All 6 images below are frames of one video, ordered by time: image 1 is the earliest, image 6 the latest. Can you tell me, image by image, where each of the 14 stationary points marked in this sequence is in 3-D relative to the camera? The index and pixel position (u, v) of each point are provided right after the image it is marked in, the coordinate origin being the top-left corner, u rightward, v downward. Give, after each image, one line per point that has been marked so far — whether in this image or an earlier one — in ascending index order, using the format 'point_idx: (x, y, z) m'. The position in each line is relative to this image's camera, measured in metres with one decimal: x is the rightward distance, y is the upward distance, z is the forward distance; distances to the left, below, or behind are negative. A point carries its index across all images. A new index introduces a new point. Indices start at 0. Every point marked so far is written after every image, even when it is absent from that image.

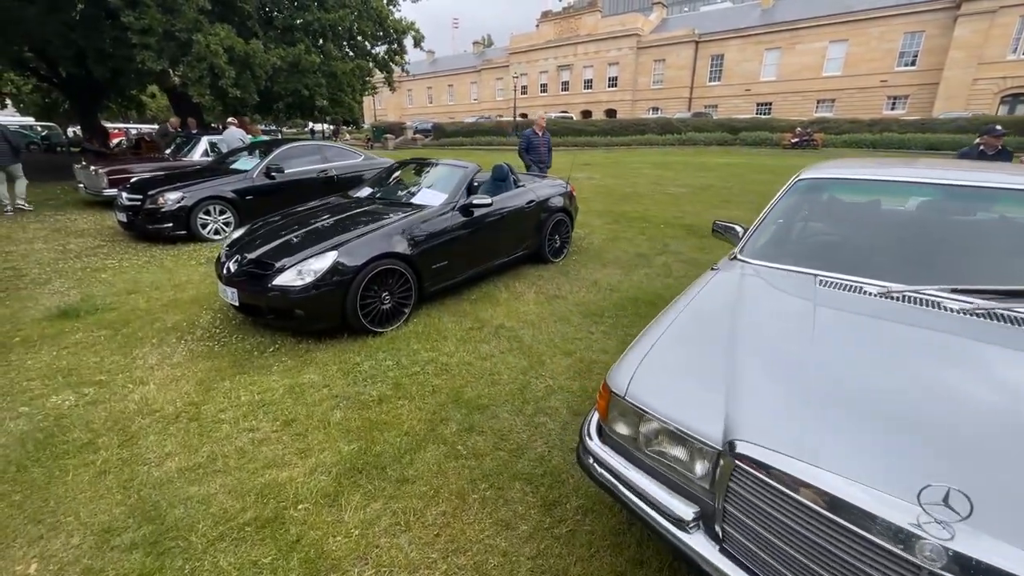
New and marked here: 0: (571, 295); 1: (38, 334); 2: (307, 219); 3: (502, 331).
0: (+0.6, -0.1, +4.6) m
1: (-4.2, -0.4, +3.8) m
2: (-2.1, +0.7, +4.3) m
3: (-0.1, -0.4, +3.8) m
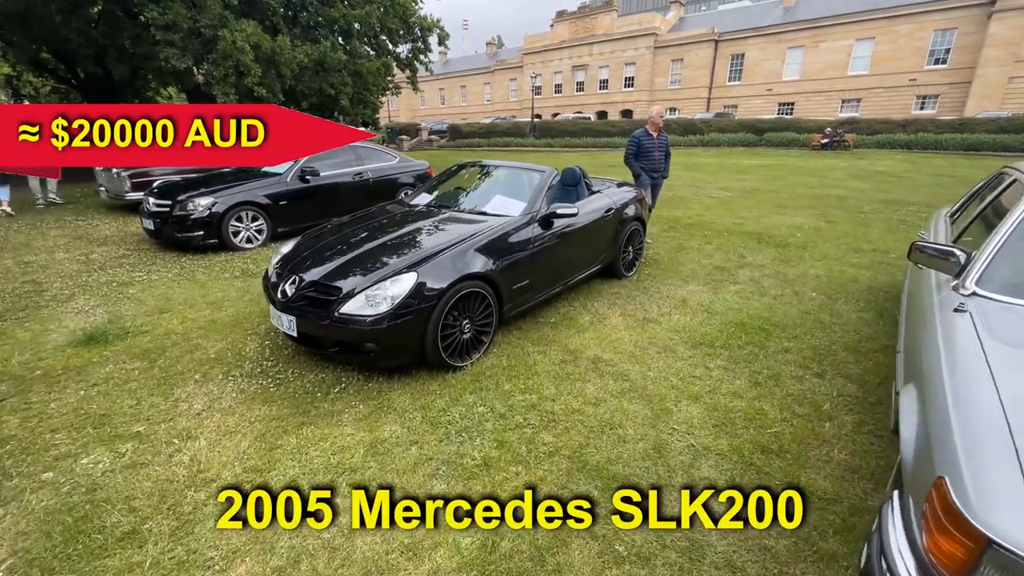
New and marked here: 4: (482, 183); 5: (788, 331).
0: (+1.4, -0.3, +4.0) m
1: (-3.4, -0.6, +3.3) m
2: (-1.3, +0.5, +3.7) m
3: (+0.7, -0.6, +3.2) m
4: (-0.3, +1.1, +4.4) m
5: (+2.4, -0.4, +3.8) m
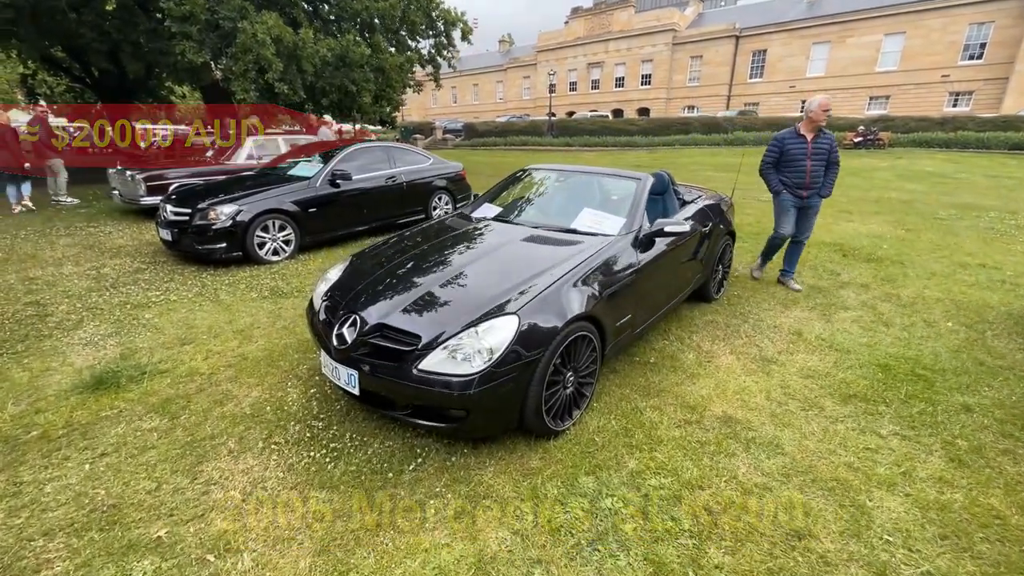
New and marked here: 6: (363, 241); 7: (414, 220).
0: (+2.1, -0.5, +3.3) m
1: (-2.7, -0.8, +2.7) m
2: (-0.7, +0.3, +3.1) m
3: (+1.3, -0.8, +2.5) m
4: (+0.4, +0.8, +3.7) m
5: (+3.1, -0.6, +3.0) m
6: (-2.3, +0.7, +6.8) m
7: (-1.7, +1.2, +7.4) m
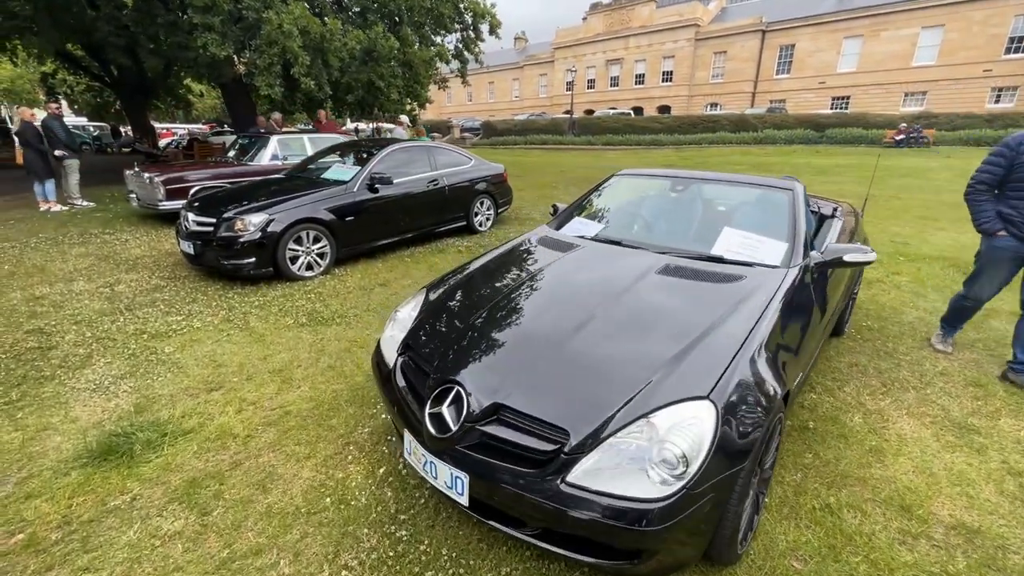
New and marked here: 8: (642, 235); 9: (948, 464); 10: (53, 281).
0: (+2.8, -0.8, +2.5) m
1: (-2.1, -1.0, +2.0) m
2: (0.0, 0.0, +2.4) m
3: (+2.0, -1.1, +1.8) m
4: (+1.1, +0.6, +3.0) m
5: (+3.7, -0.9, +2.2) m
6: (-1.6, +0.5, +6.1) m
7: (-0.9, +0.9, +6.7) m
8: (+0.9, +0.3, +2.8) m
9: (+2.3, -0.9, +2.3) m
10: (-5.1, +0.1, +4.8) m
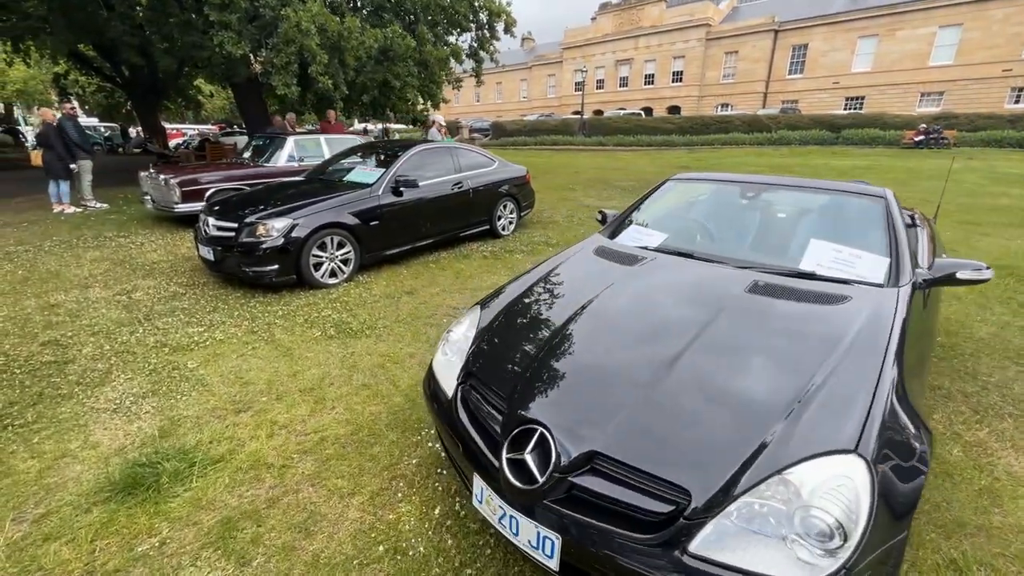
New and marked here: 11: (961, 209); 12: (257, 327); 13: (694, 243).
0: (+3.1, -0.9, +2.3) m
1: (-1.7, -1.1, +1.8) m
2: (+0.3, -0.1, +2.1) m
3: (+2.3, -1.2, +1.5) m
4: (+1.4, +0.5, +2.7) m
5: (+4.1, -1.0, +2.0) m
6: (-1.2, +0.4, +5.9) m
7: (-0.5, +0.9, +6.5) m
8: (+1.2, +0.2, +2.6) m
9: (+2.6, -1.0, +2.0) m
10: (-4.7, 0.0, +4.6) m
11: (+9.1, +1.6, +8.7) m
12: (-2.2, -0.3, +3.8) m
13: (+1.1, +0.3, +2.7) m
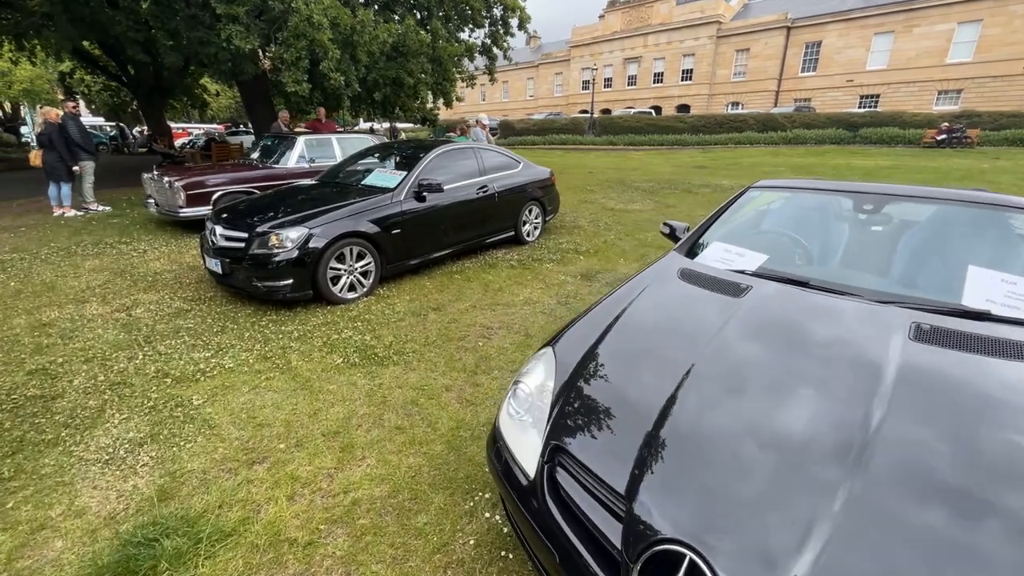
0: (+3.4, -1.1, +1.8) m
1: (-1.4, -1.3, +1.4) m
2: (+0.7, -0.2, +1.7) m
3: (+2.7, -1.4, +1.1) m
4: (+1.7, +0.3, +2.3) m
5: (+4.4, -1.2, +1.5) m
6: (-0.8, +0.3, +5.4) m
7: (-0.1, +0.7, +6.1) m
8: (+1.5, +0.1, +2.1) m
9: (+2.9, -1.2, +1.5) m
10: (-4.3, -0.1, +4.2) m
11: (+9.5, +1.5, +8.2) m
12: (-1.9, -0.5, +3.4) m
13: (+1.5, +0.1, +2.2) m
